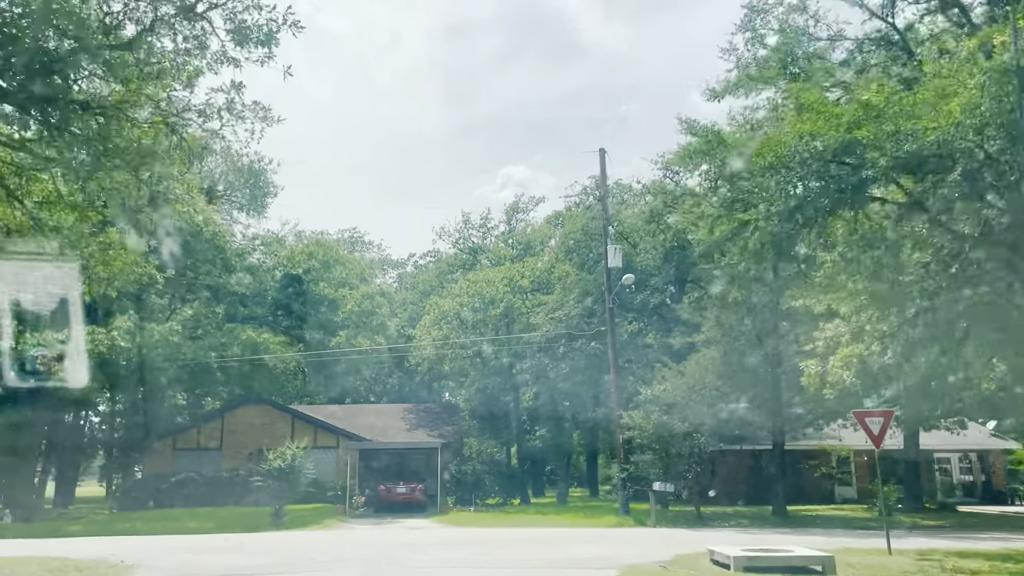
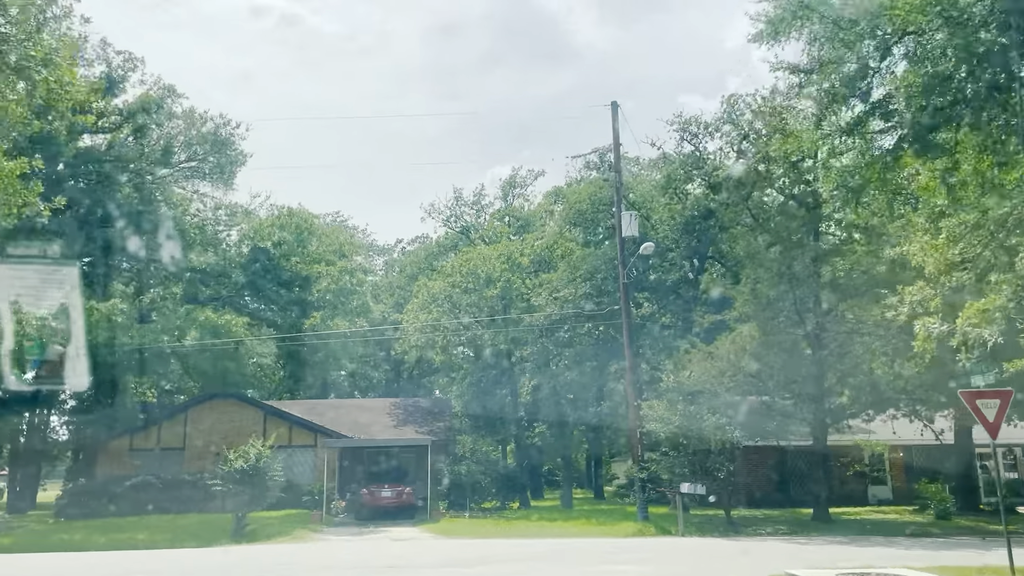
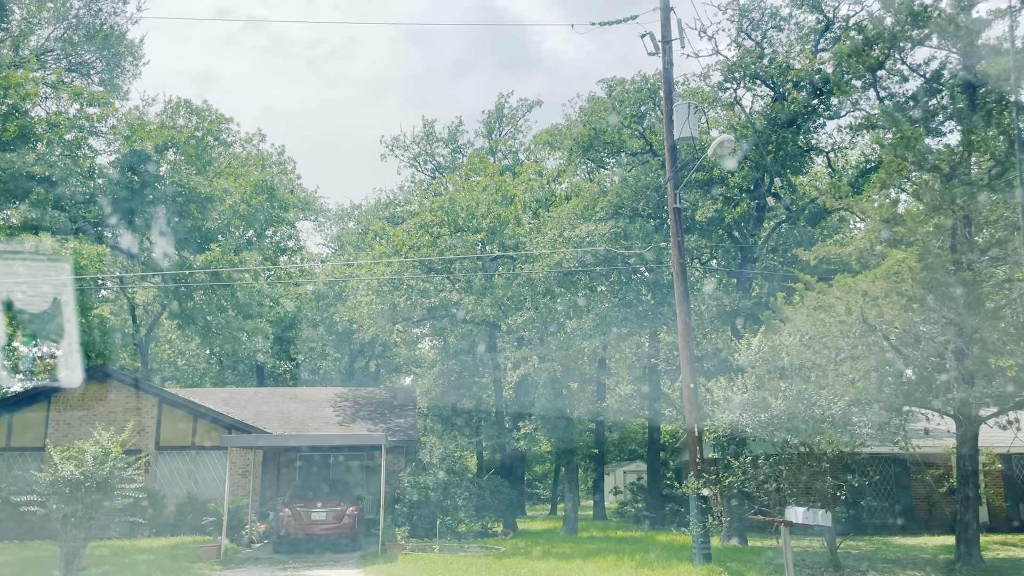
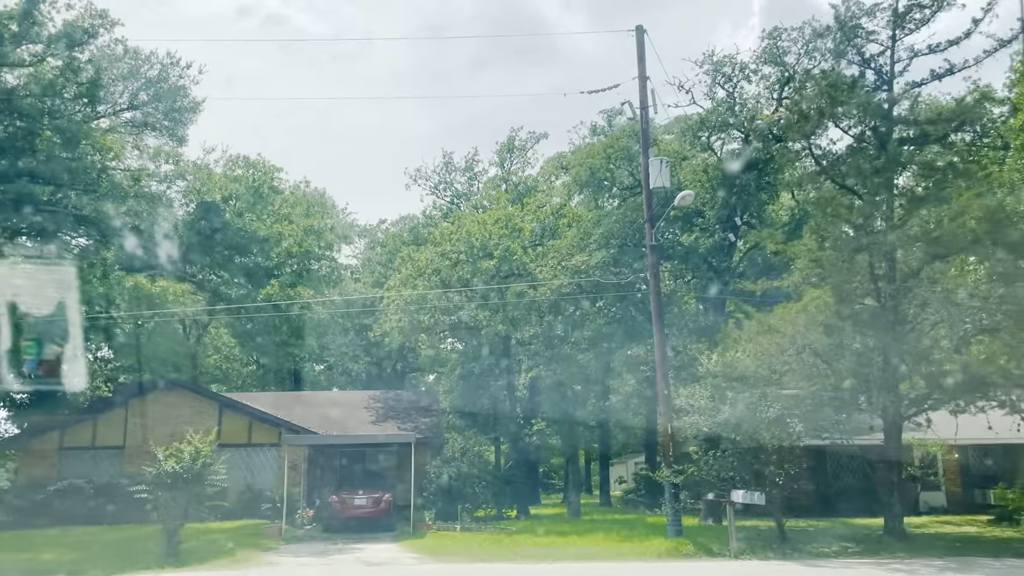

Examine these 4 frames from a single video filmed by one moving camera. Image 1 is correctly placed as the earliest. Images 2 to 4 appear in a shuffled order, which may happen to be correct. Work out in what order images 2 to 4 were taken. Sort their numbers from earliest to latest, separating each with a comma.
2, 4, 3
